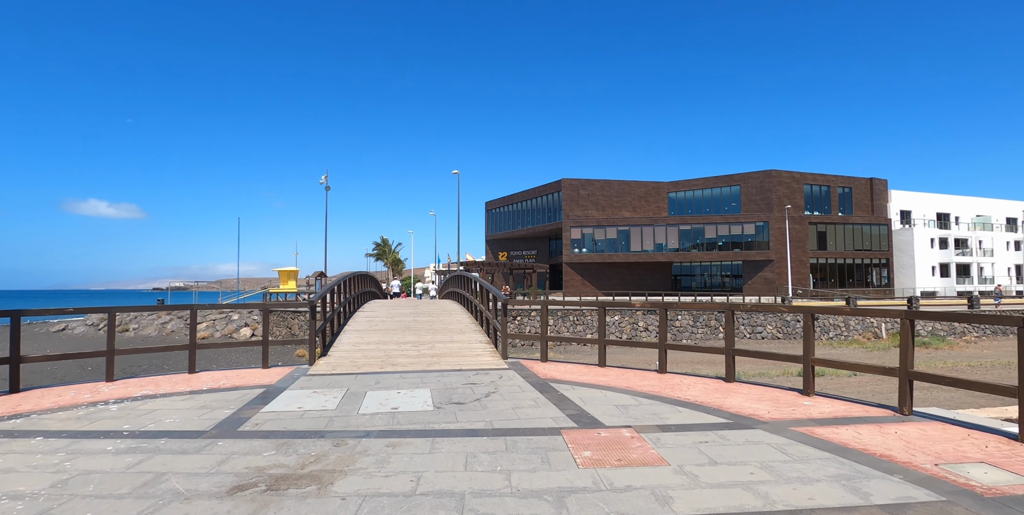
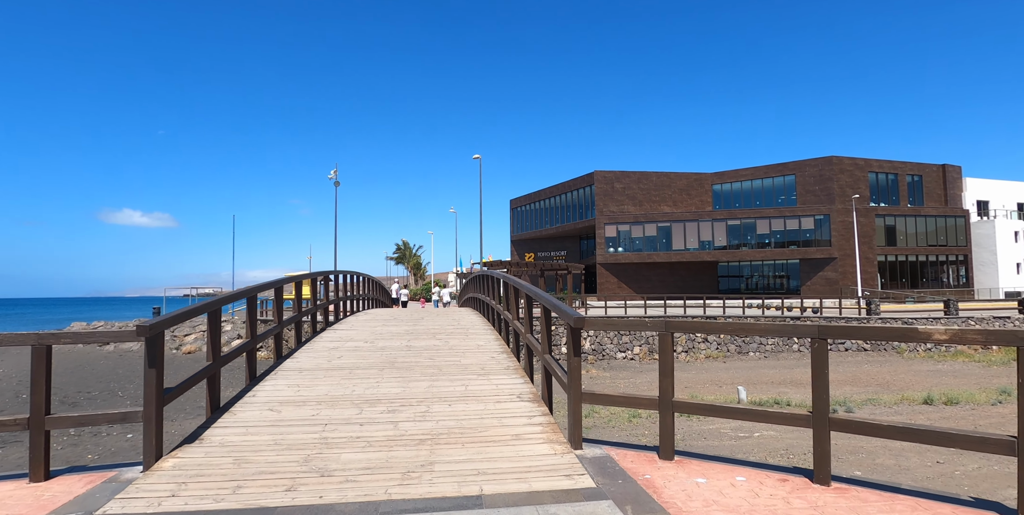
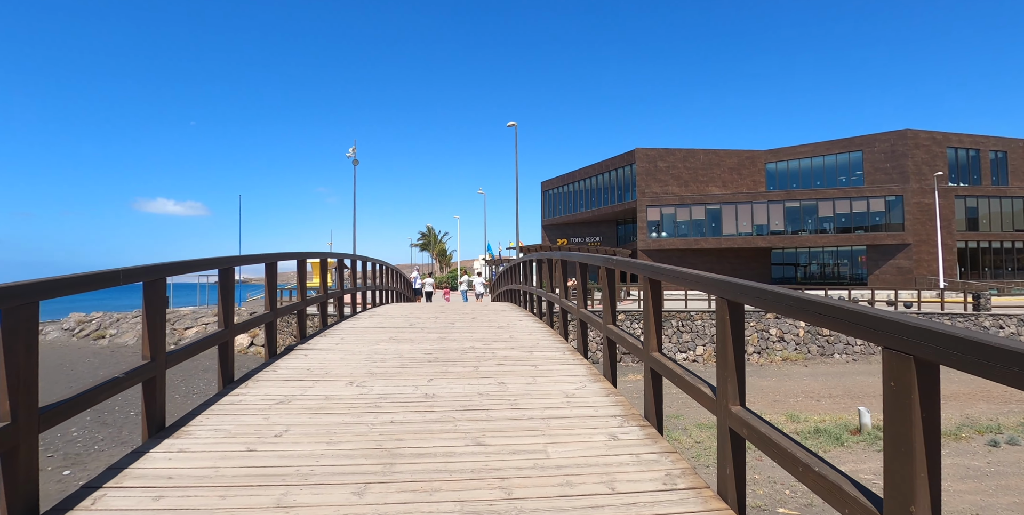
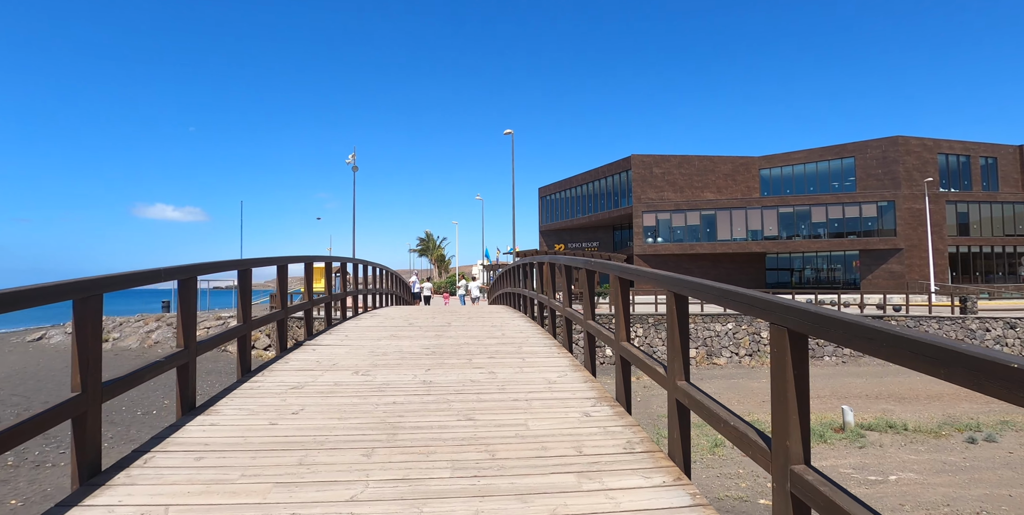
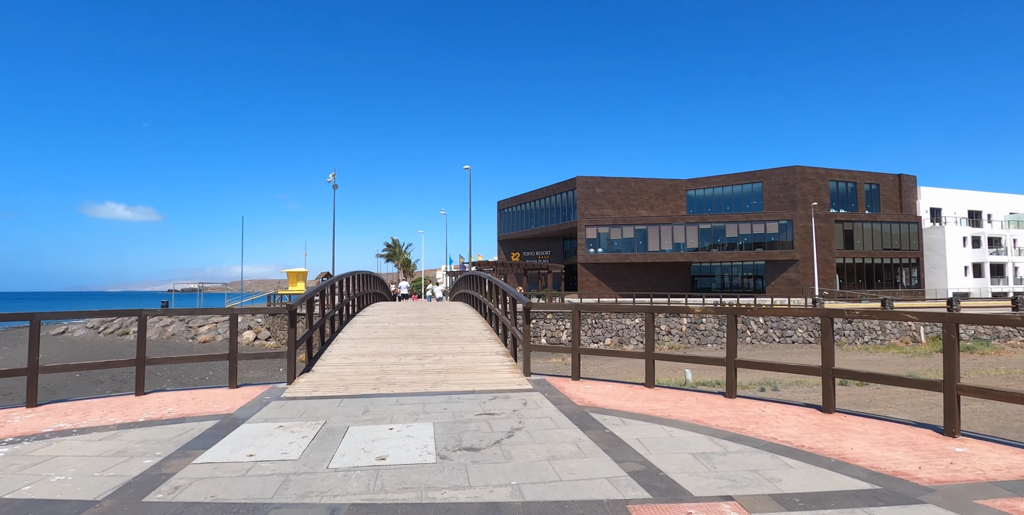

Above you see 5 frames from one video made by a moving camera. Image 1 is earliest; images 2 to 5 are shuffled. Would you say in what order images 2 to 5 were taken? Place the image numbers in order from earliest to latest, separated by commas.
5, 2, 4, 3
